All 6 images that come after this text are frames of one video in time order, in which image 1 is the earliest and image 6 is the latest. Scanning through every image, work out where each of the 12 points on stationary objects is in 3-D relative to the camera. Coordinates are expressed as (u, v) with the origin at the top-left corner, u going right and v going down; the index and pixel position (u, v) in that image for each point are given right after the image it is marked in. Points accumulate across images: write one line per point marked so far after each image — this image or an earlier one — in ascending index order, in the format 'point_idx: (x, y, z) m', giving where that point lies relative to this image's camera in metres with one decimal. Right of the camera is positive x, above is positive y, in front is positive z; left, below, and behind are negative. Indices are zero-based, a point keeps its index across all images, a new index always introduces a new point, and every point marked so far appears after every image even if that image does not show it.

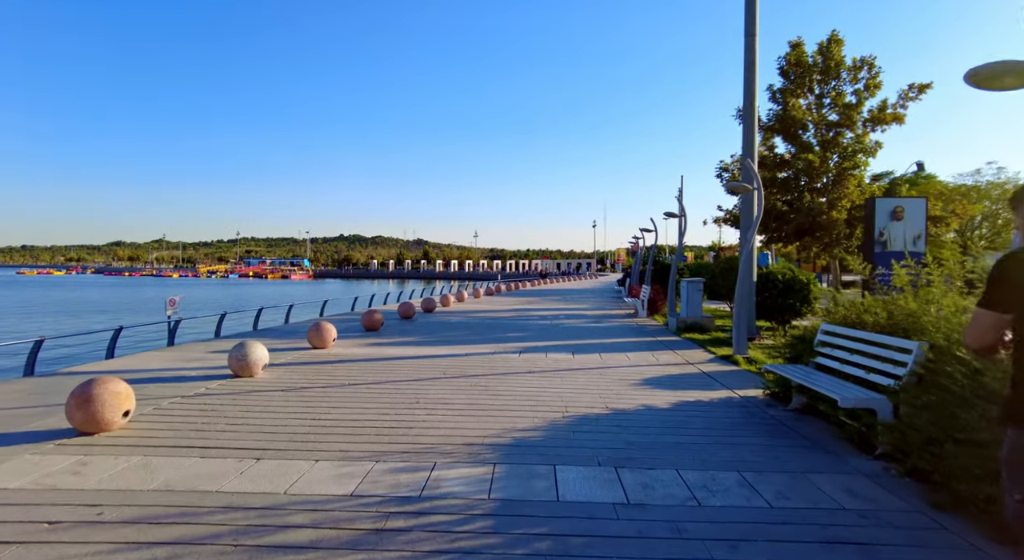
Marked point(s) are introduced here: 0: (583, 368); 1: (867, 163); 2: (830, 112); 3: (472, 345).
0: (+1.2, -1.5, +9.3) m
1: (+12.0, +4.0, +19.1) m
2: (+11.1, +5.9, +19.7) m
3: (-0.8, -1.4, +12.2) m
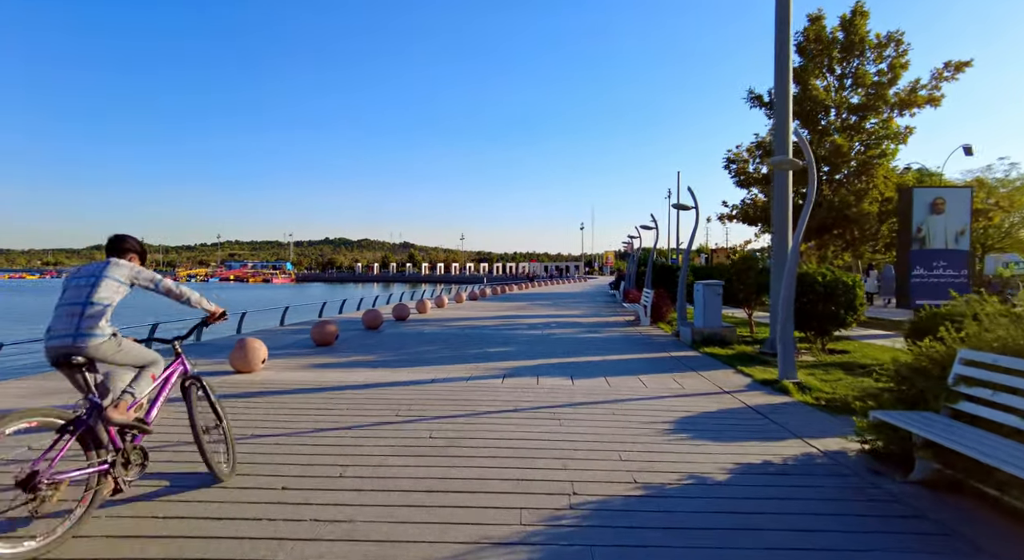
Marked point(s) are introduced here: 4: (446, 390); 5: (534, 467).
0: (+1.0, -1.5, +7.0) m
1: (+11.6, +3.9, +17.1) m
2: (+10.6, +5.8, +17.6) m
3: (-1.1, -1.5, +9.8) m
4: (-0.9, -1.5, +7.7) m
5: (+0.2, -1.6, +4.8) m
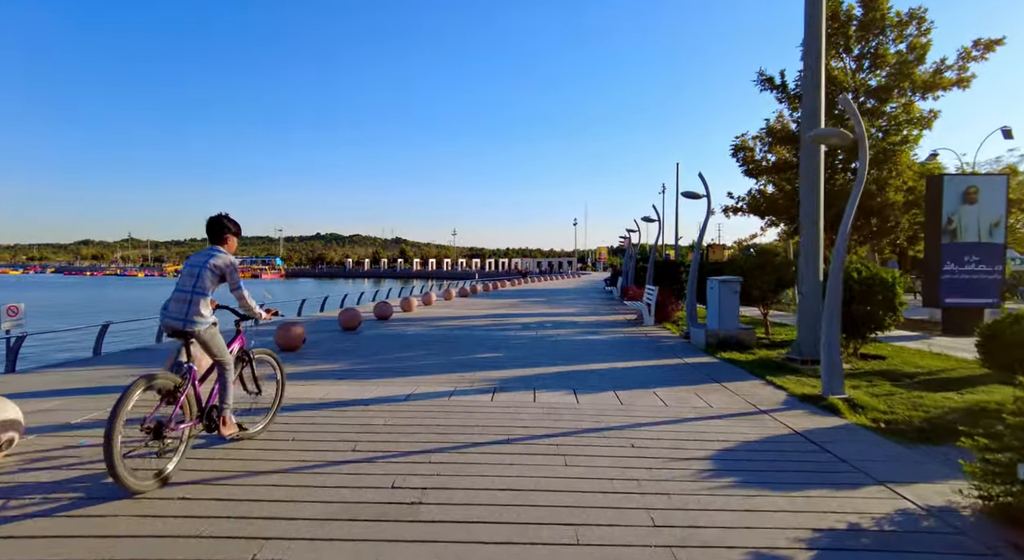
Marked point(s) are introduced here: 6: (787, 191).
0: (+0.9, -1.5, +5.6) m
1: (+11.4, +4.0, +15.8) m
2: (+10.4, +5.9, +16.3) m
3: (-1.3, -1.4, +8.4) m
4: (-1.0, -1.5, +6.3) m
5: (+0.1, -1.5, +3.4) m
6: (+8.6, +2.8, +17.8) m
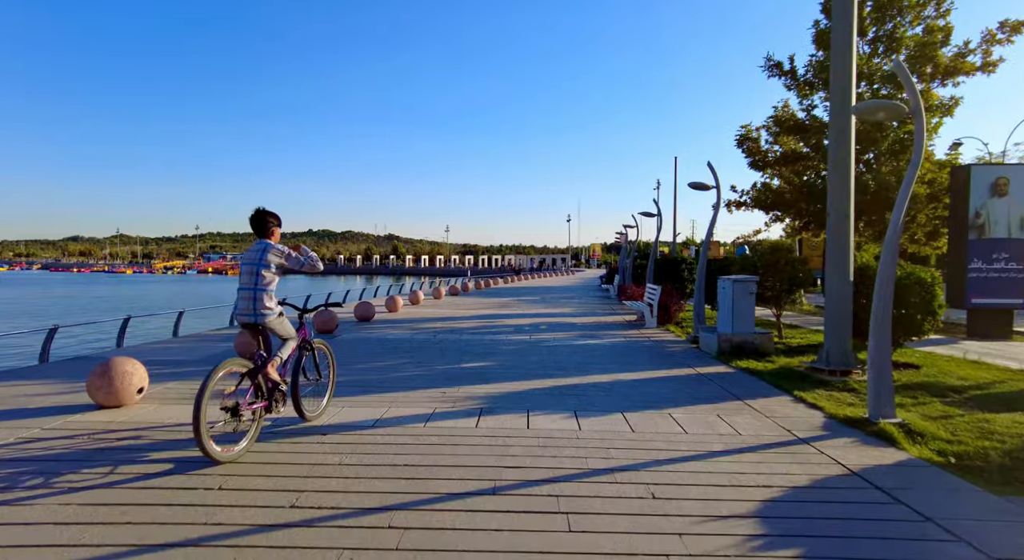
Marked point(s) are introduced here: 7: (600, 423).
0: (+0.8, -1.5, +4.5) m
1: (+11.1, +4.0, +14.8) m
2: (+10.2, +5.9, +15.3) m
3: (-1.4, -1.4, +7.3) m
4: (-1.1, -1.5, +5.2) m
5: (+0.1, -1.6, +2.3) m
6: (+8.4, +2.8, +16.8) m
7: (+0.9, -1.5, +5.8) m
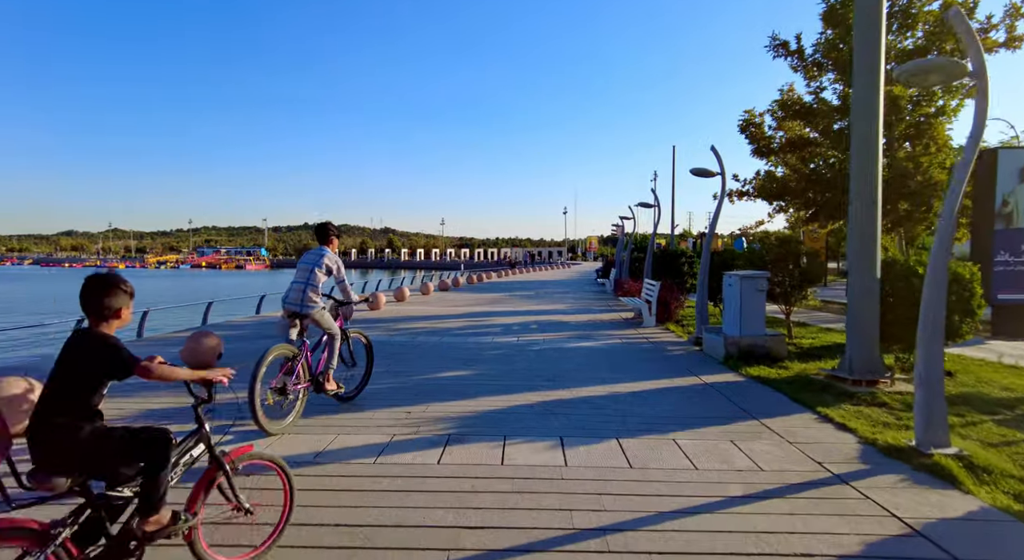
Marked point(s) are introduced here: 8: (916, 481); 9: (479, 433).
0: (+0.6, -1.5, +3.5) m
1: (+10.8, +4.2, +13.7) m
2: (+9.8, +6.1, +14.2) m
3: (-1.6, -1.4, +6.2) m
4: (-1.3, -1.5, +4.2) m
5: (-0.2, -1.6, +1.3) m
6: (+8.1, +3.0, +15.7) m
7: (+0.7, -1.5, +4.8) m
8: (+3.0, -1.5, +4.2) m
9: (-0.3, -1.4, +5.3) m
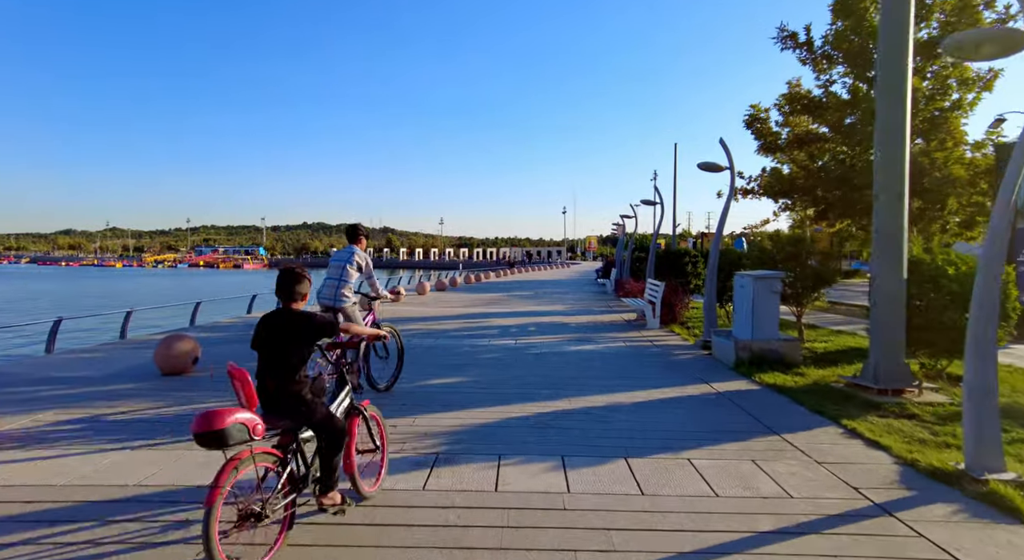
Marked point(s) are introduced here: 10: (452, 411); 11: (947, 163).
0: (+0.5, -1.5, +2.9) m
1: (+10.8, +4.2, +13.2) m
2: (+9.8, +6.1, +13.7) m
3: (-1.7, -1.4, +5.7) m
4: (-1.4, -1.5, +3.6) m
5: (-0.2, -1.6, +0.7) m
6: (+8.0, +3.0, +15.2) m
7: (+0.6, -1.5, +4.3) m
8: (+3.0, -1.5, +3.7) m
9: (-0.3, -1.4, +4.7) m
10: (-0.7, -1.4, +6.1) m
11: (+9.6, +2.6, +12.7) m
